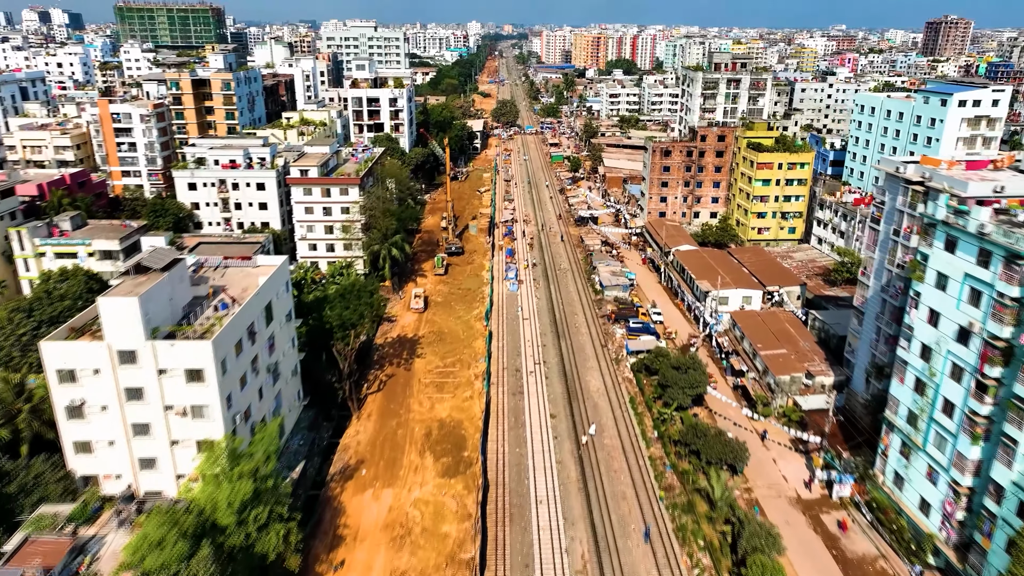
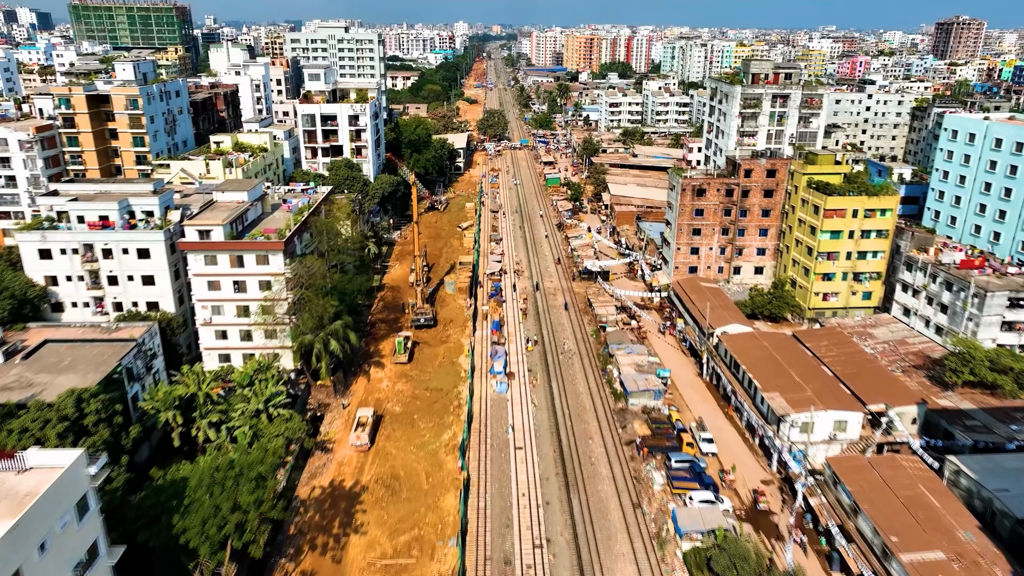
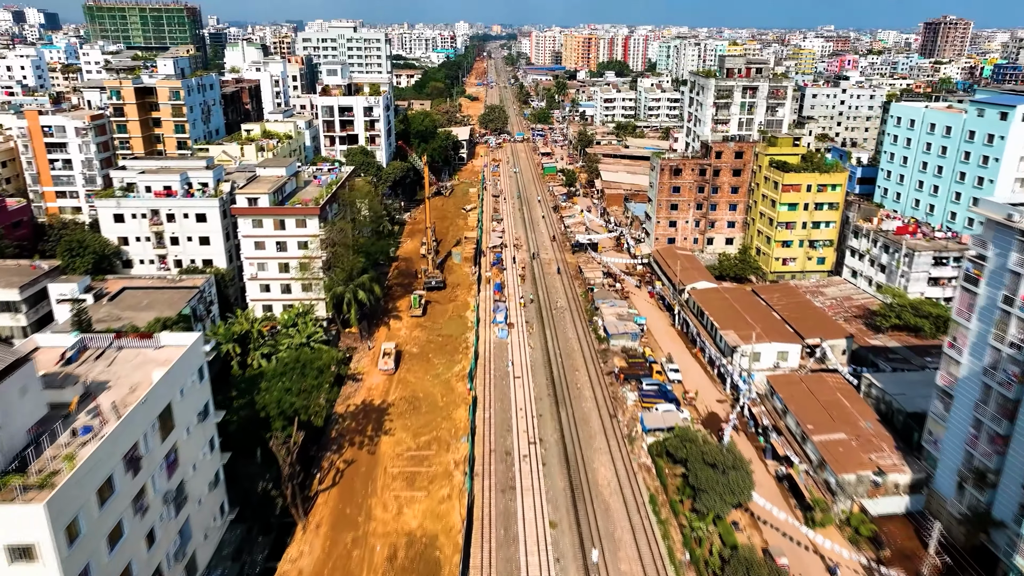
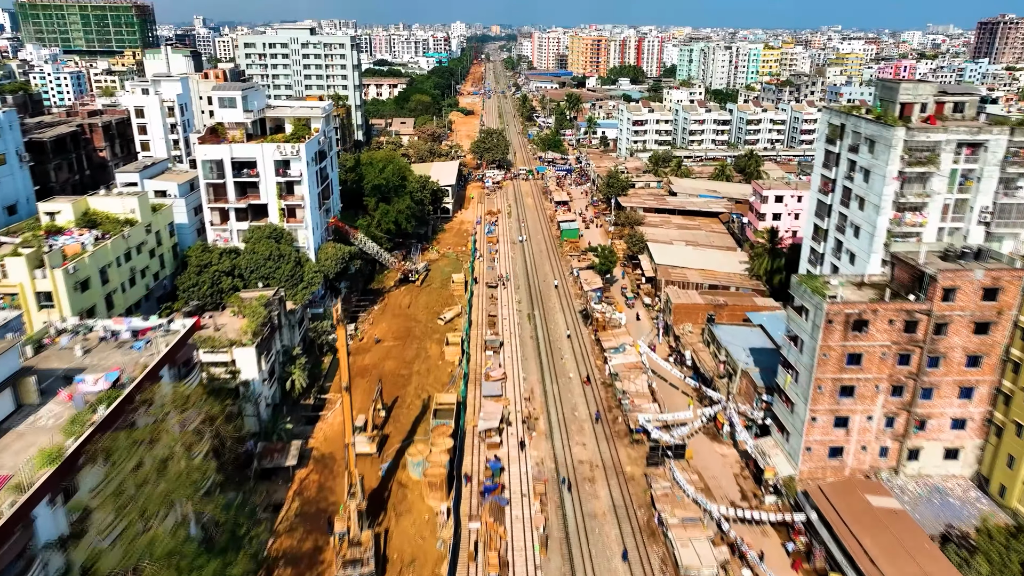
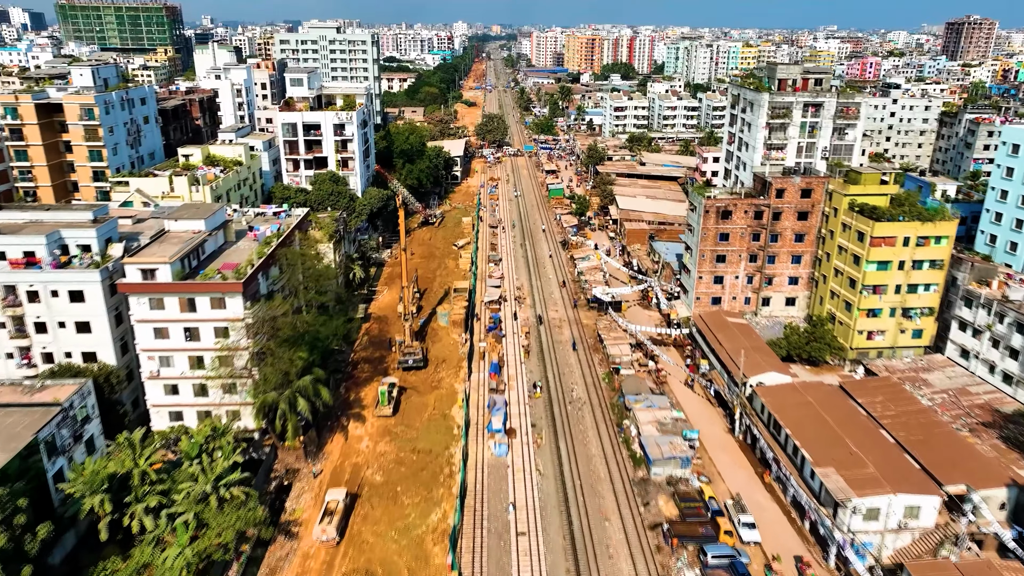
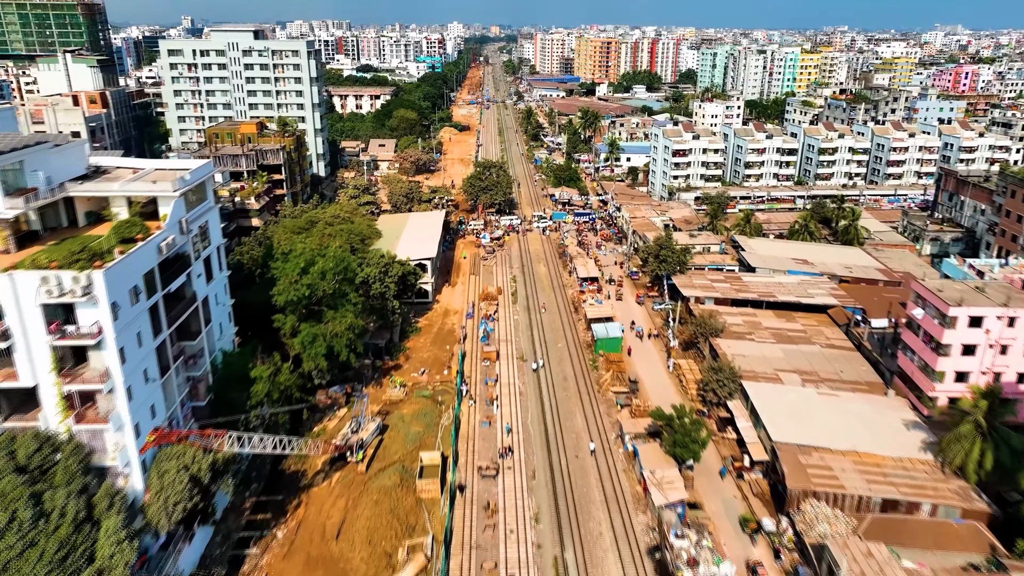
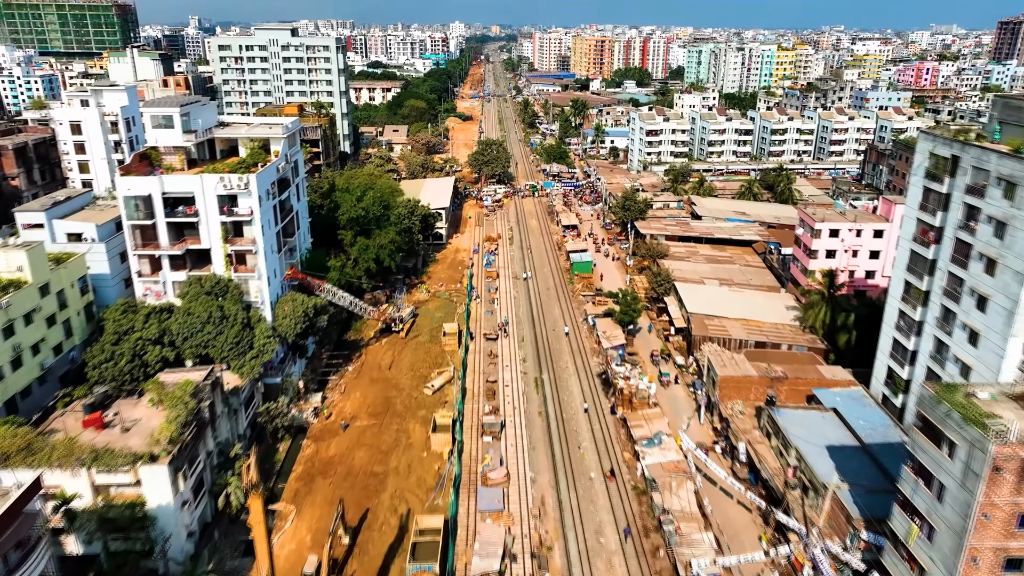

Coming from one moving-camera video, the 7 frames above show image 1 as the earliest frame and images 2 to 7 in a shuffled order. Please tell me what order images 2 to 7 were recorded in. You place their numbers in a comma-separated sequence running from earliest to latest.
3, 2, 5, 4, 7, 6
